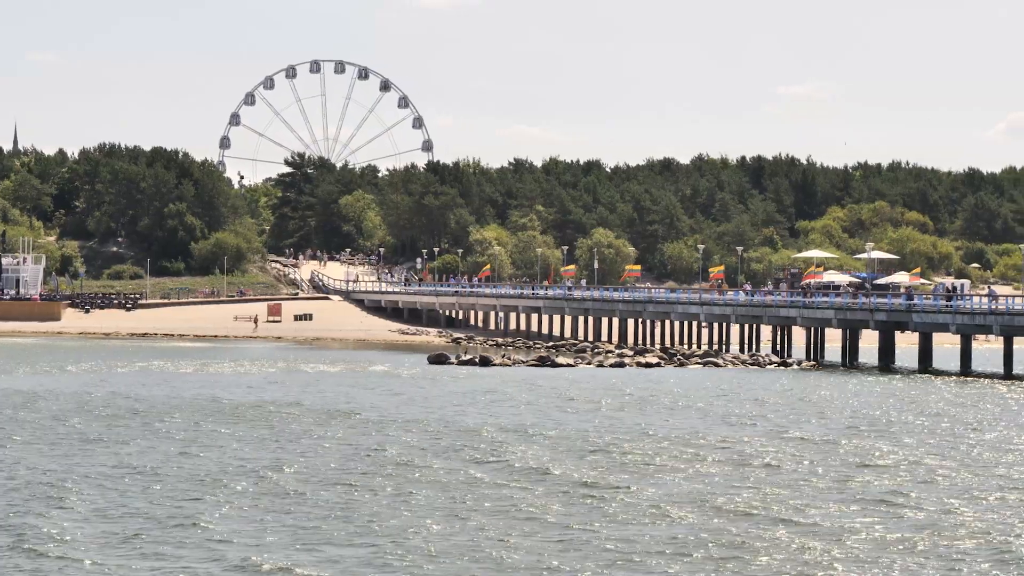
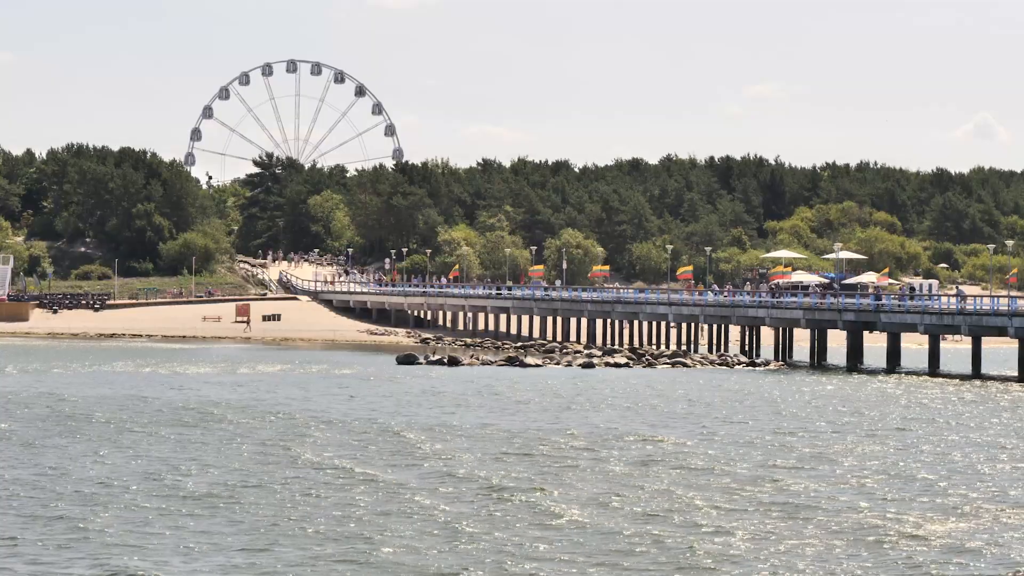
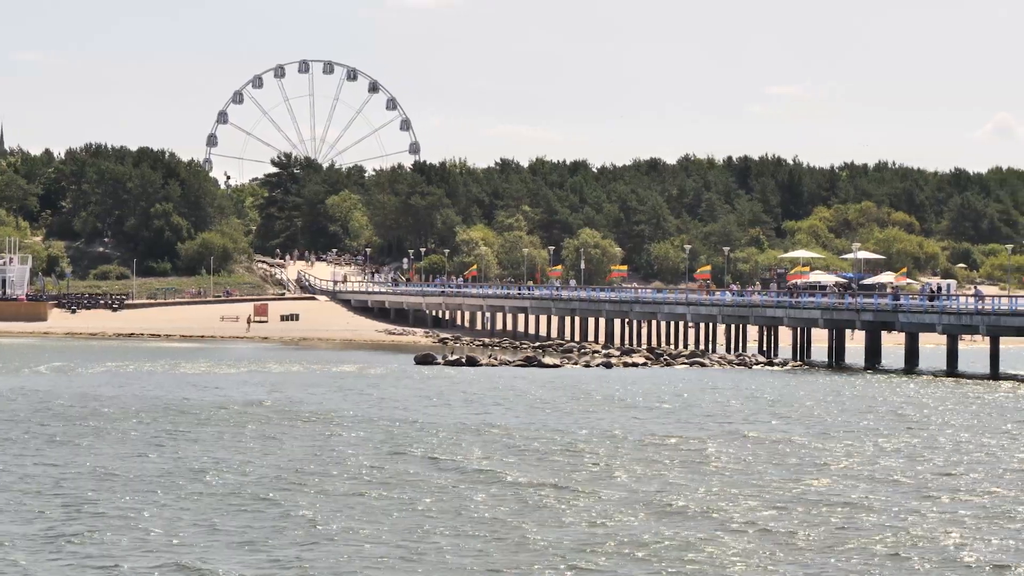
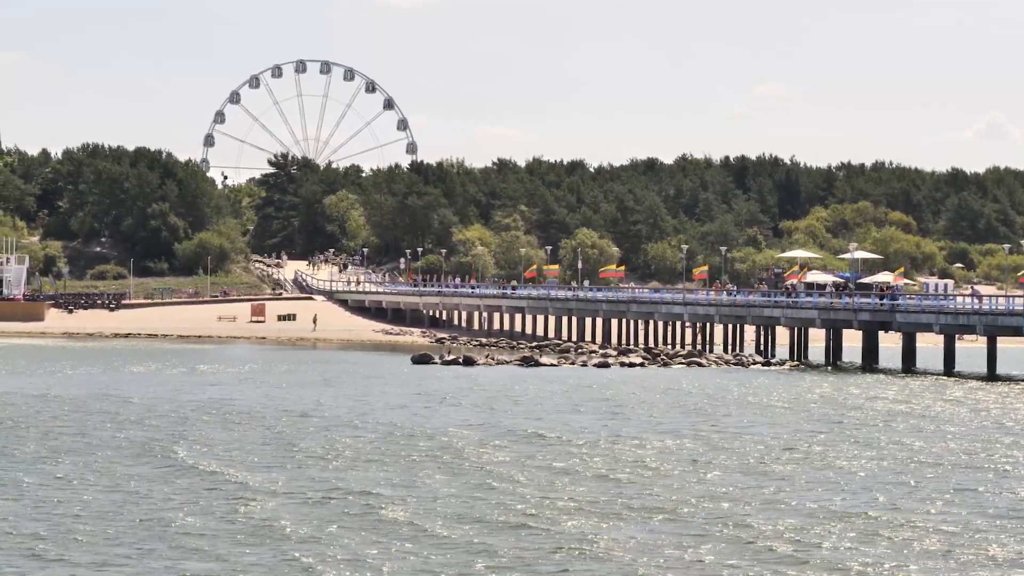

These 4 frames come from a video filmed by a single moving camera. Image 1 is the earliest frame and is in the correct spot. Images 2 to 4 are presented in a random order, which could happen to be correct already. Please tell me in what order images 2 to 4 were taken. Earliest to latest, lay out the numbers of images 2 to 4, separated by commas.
3, 2, 4
